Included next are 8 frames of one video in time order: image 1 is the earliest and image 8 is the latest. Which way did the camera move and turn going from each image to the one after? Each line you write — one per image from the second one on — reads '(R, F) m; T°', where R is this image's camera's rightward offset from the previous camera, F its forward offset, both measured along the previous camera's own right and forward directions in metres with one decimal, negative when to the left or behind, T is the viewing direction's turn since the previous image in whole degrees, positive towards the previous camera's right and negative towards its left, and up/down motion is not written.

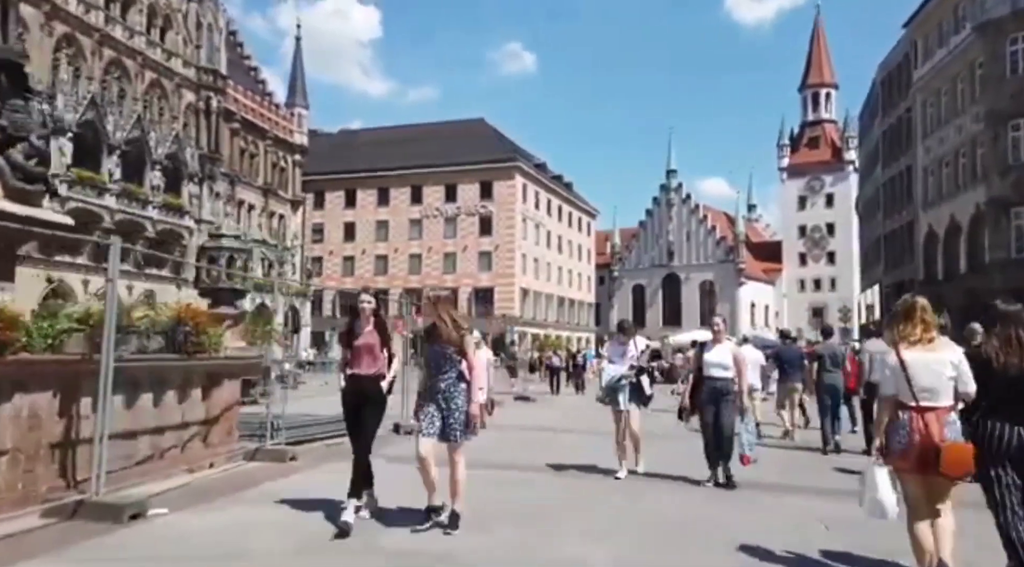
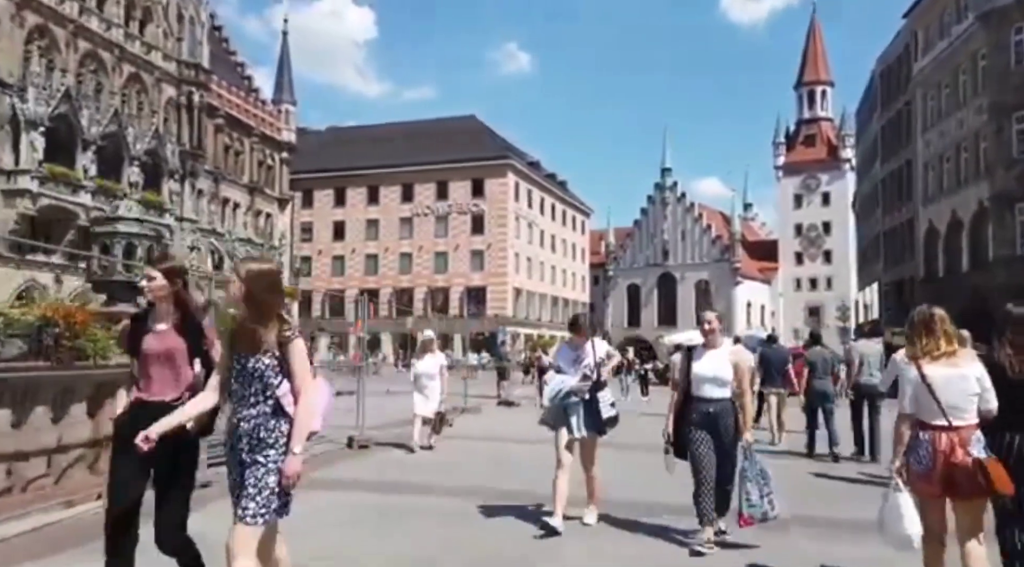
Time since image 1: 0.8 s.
(+0.3, +1.1) m; 0°
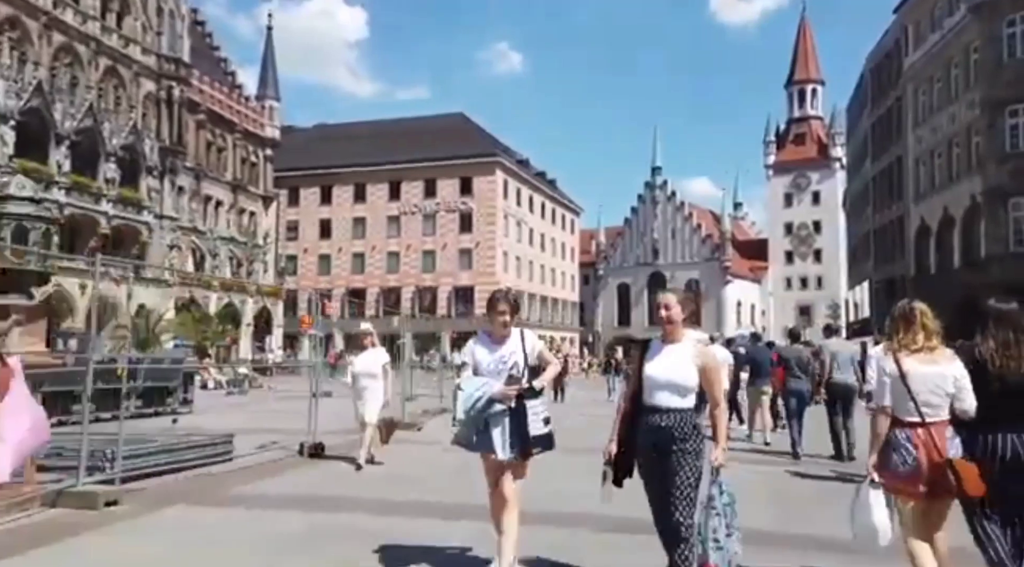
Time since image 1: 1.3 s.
(+0.2, +0.7) m; +1°
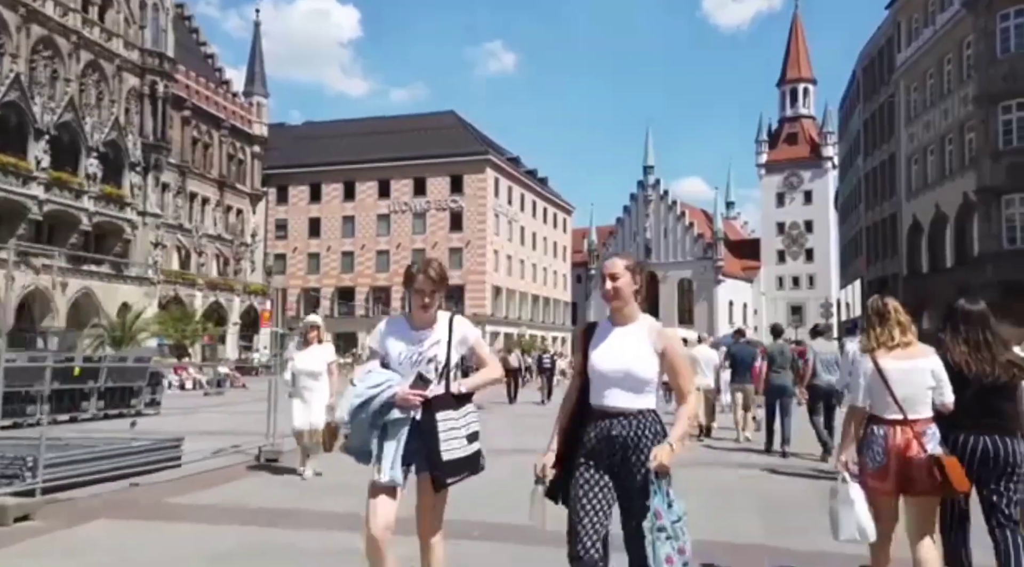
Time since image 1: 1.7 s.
(+0.2, +0.5) m; 0°
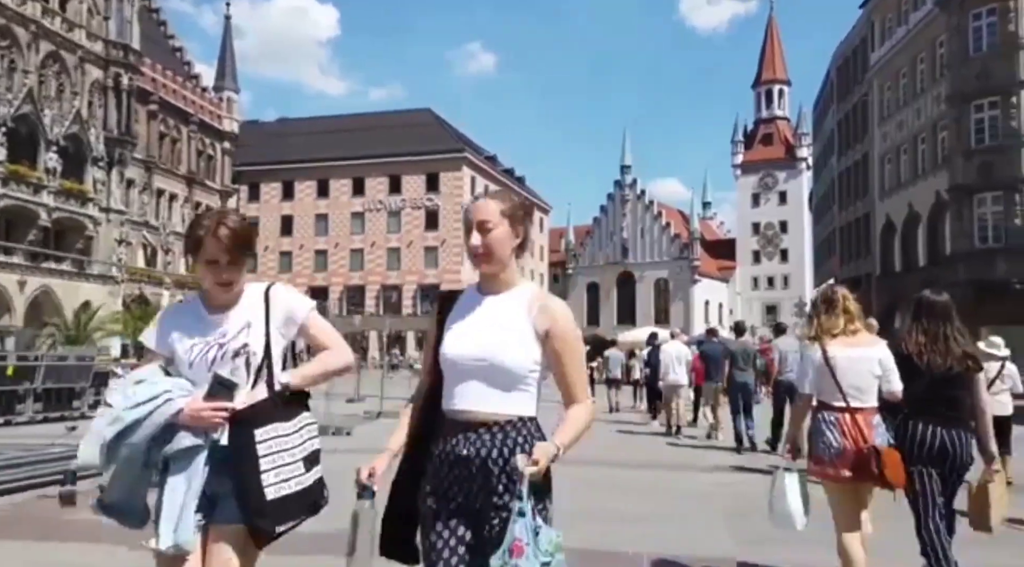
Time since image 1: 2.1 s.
(+0.2, +0.5) m; +1°
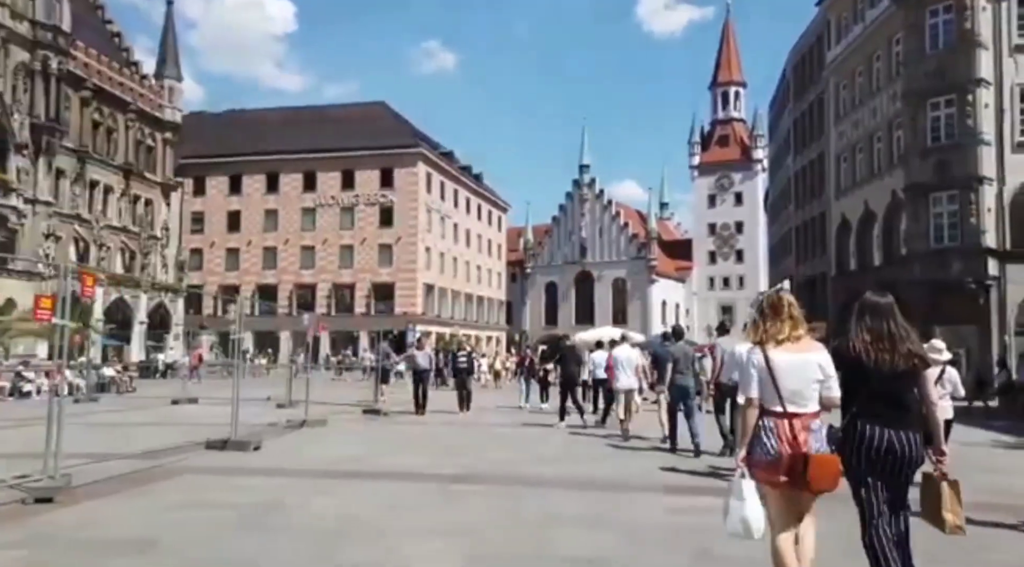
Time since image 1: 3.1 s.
(+0.4, +1.2) m; +3°
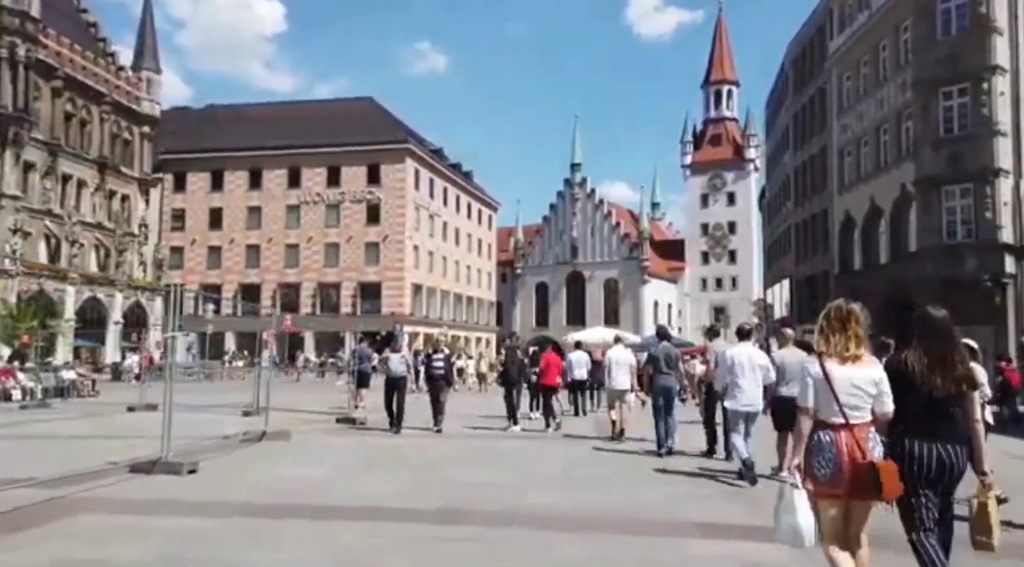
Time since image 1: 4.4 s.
(0.0, +1.7) m; +1°
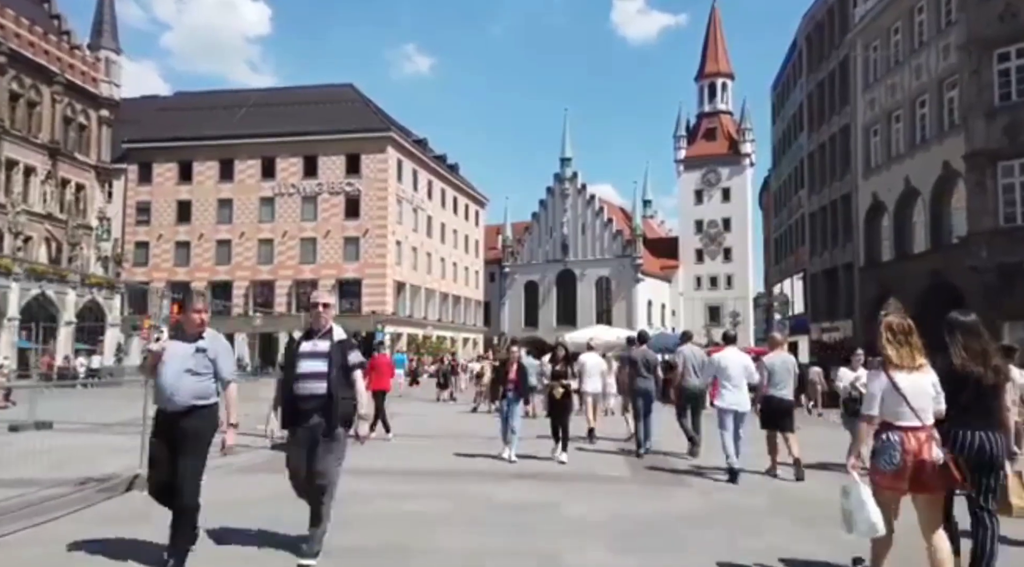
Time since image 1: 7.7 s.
(-0.1, +3.9) m; +1°
